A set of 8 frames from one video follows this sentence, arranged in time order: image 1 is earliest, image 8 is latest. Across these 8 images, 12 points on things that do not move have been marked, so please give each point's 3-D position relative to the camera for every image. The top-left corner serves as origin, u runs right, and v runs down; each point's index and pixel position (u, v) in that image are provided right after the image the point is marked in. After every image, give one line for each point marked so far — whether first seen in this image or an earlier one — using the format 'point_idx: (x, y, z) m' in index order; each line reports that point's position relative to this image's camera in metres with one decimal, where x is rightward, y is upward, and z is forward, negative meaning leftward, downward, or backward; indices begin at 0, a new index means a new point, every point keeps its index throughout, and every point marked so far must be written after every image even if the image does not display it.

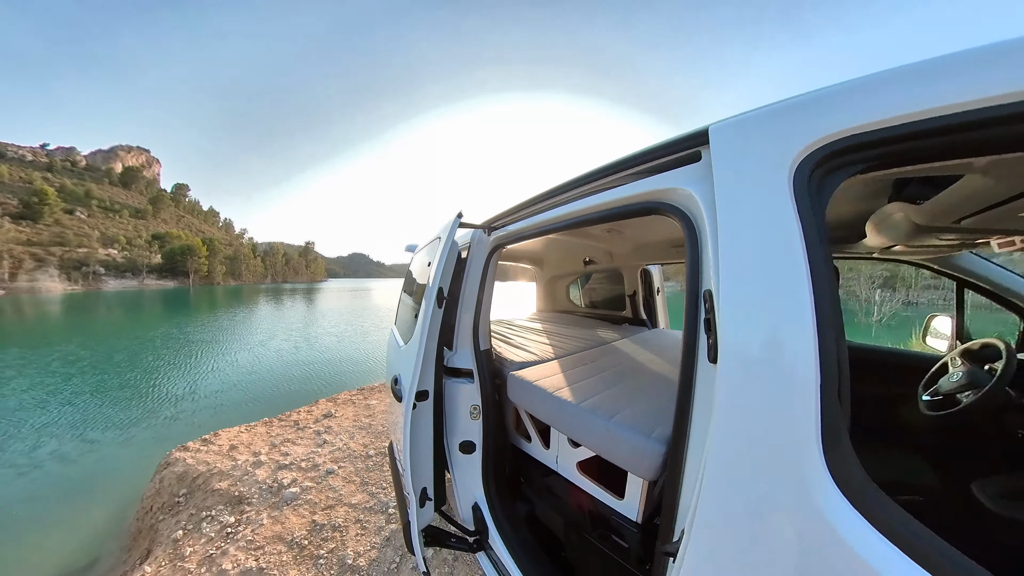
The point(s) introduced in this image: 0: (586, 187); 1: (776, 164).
0: (+0.4, +0.4, +1.3) m
1: (+0.6, +0.3, +0.9) m
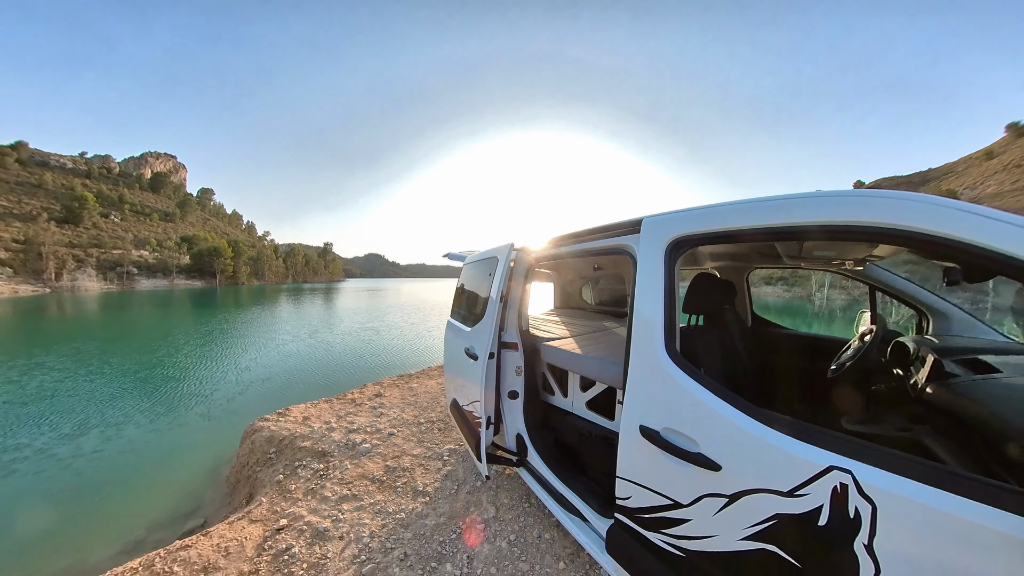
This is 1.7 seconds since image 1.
0: (+0.6, +0.4, +2.3) m
1: (+0.8, +0.2, +1.8) m
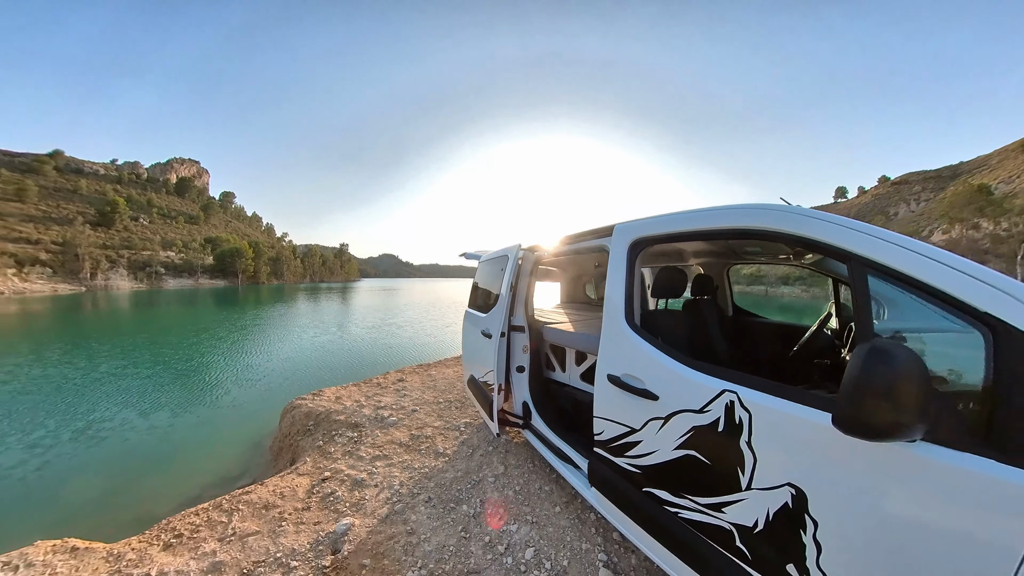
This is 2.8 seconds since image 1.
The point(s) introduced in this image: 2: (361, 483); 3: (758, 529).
0: (+0.6, +0.4, +2.9) m
1: (+0.8, +0.3, +2.4) m
2: (-1.6, -2.0, +3.7) m
3: (+1.0, -1.1, +1.5) m
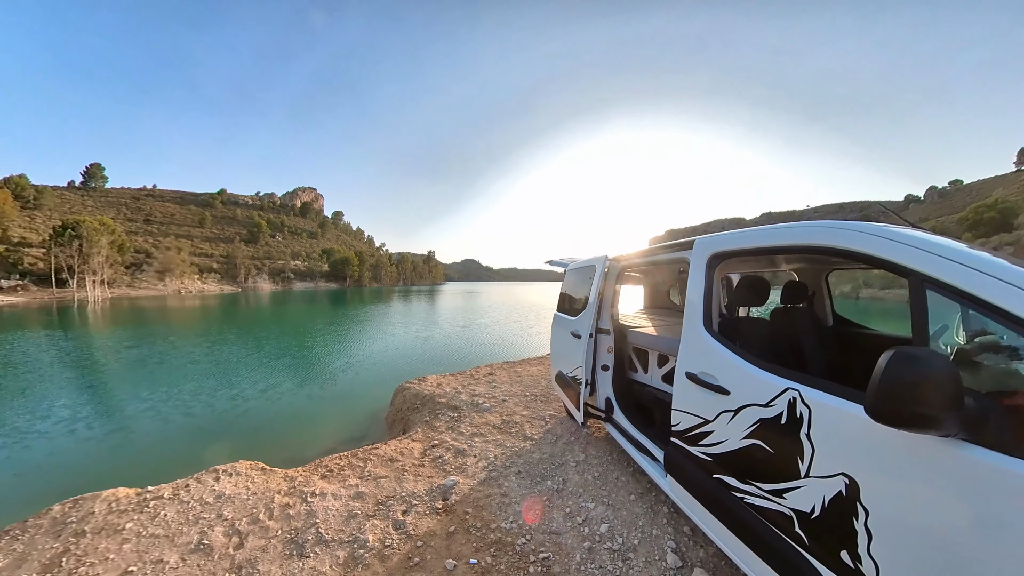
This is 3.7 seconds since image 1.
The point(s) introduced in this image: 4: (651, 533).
0: (+1.5, +0.4, +3.2) m
1: (+1.5, +0.2, +2.7) m
2: (-0.6, -2.1, +4.4) m
3: (+1.5, -1.2, +1.8) m
4: (+1.2, -2.1, +2.9) m
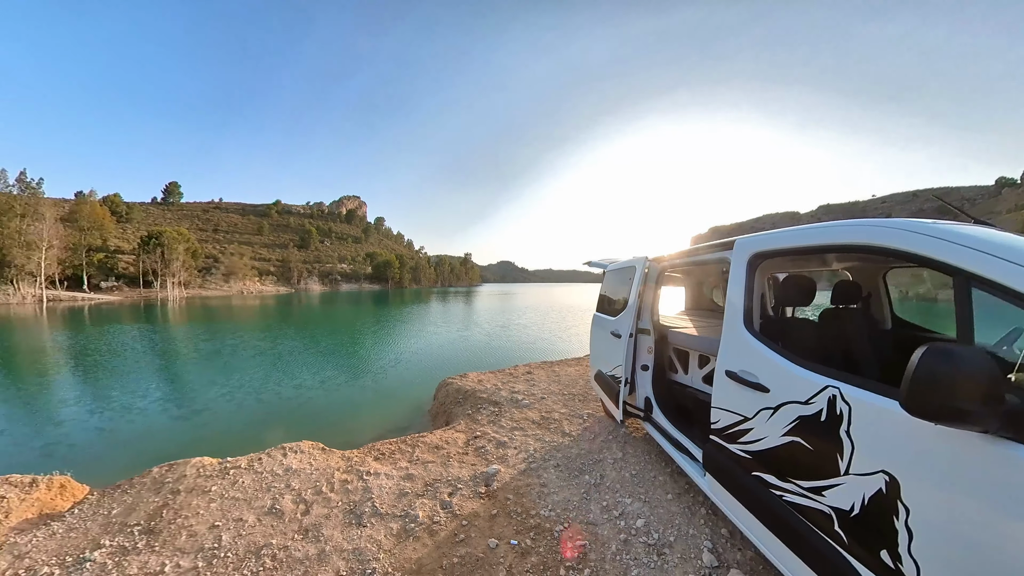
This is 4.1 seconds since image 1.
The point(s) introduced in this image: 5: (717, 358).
0: (+1.8, +0.4, +3.2) m
1: (+1.8, +0.2, +2.7) m
2: (-0.1, -2.1, +4.6) m
3: (+1.7, -1.1, +1.8) m
4: (+1.5, -2.1, +2.9) m
5: (+1.6, -0.6, +2.7) m
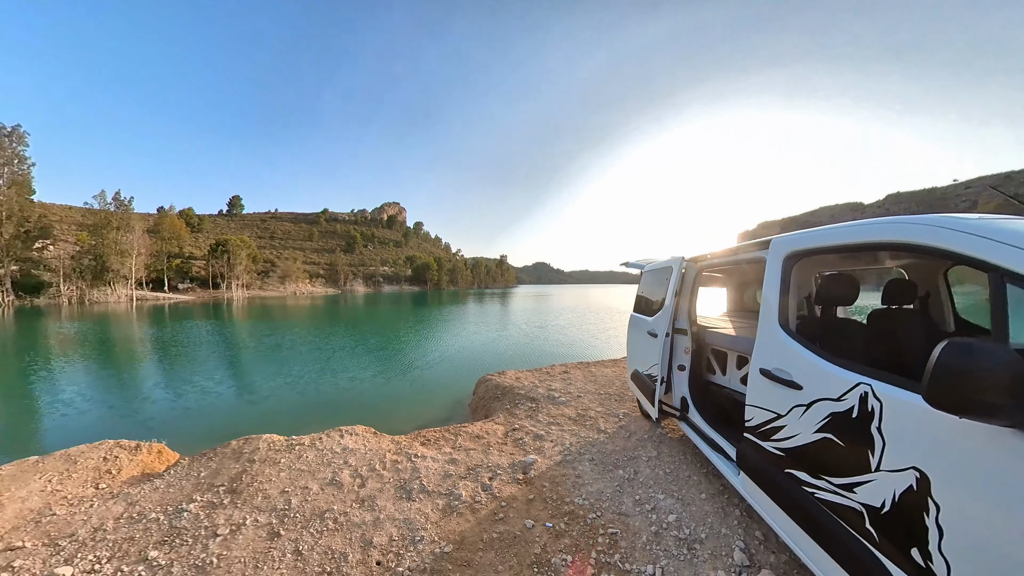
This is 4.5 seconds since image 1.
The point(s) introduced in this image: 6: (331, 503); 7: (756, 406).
0: (+2.1, +0.4, +3.2) m
1: (+2.1, +0.3, +2.7) m
2: (+0.4, -2.1, +4.8) m
3: (+1.9, -1.1, +1.8) m
4: (+1.8, -2.1, +3.0) m
5: (+1.9, -0.5, +2.7) m
6: (-1.6, -2.0, +3.2) m
7: (+1.9, -0.9, +2.7) m
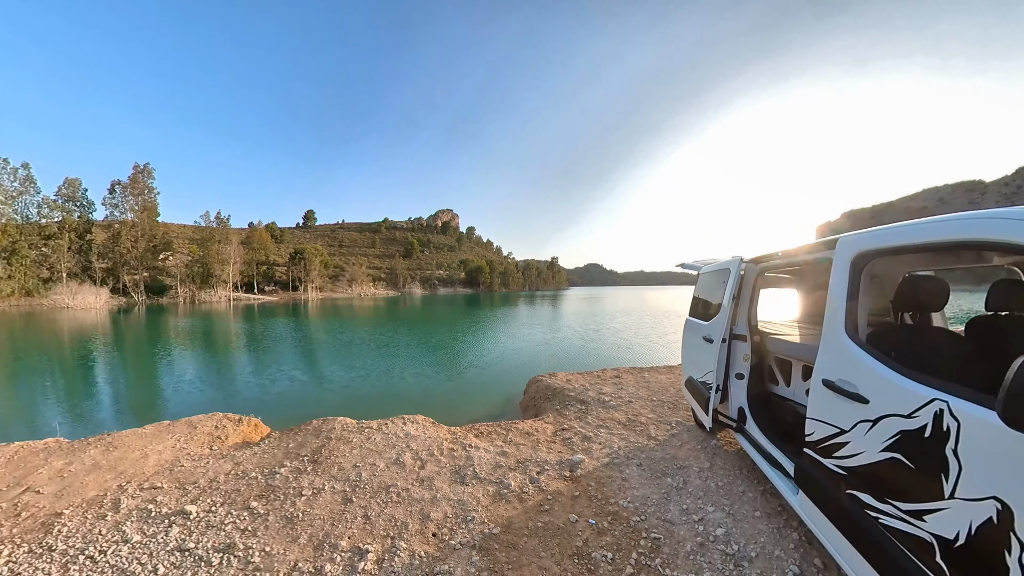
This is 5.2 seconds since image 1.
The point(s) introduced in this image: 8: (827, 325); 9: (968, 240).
0: (+2.5, +0.4, +3.0) m
1: (+2.4, +0.3, +2.5) m
2: (+1.0, -2.1, +4.8) m
3: (+2.1, -1.1, +1.6) m
4: (+2.2, -2.1, +2.8) m
5: (+2.2, -0.5, +2.6) m
6: (-1.2, -1.9, +3.5) m
7: (+2.2, -0.9, +2.5) m
8: (+2.3, -0.2, +2.6) m
9: (+2.4, +0.3, +1.8) m
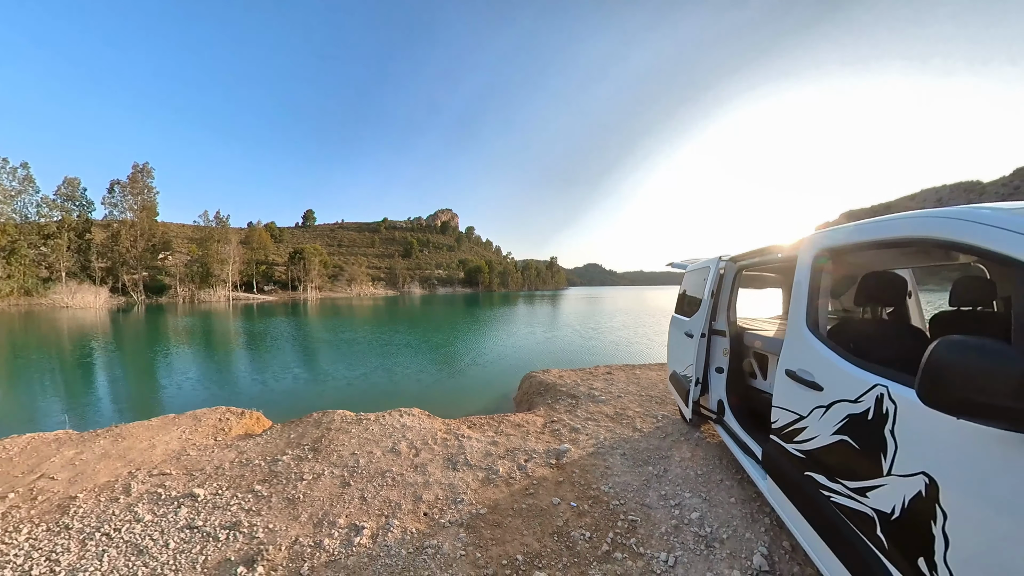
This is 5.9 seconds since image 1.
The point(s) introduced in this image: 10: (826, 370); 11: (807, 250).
0: (+2.4, +0.4, +3.2) m
1: (+2.3, +0.3, +2.7) m
2: (+0.9, -2.1, +5.0) m
3: (+2.0, -1.1, +1.8) m
4: (+2.0, -2.0, +3.0) m
5: (+2.1, -0.5, +2.8) m
6: (-1.3, -1.9, +3.7) m
7: (+2.1, -0.9, +2.7) m
8: (+2.2, -0.2, +2.7) m
9: (+2.3, +0.3, +2.0) m
10: (+2.1, -0.5, +2.3) m
11: (+2.3, +0.3, +2.8) m
